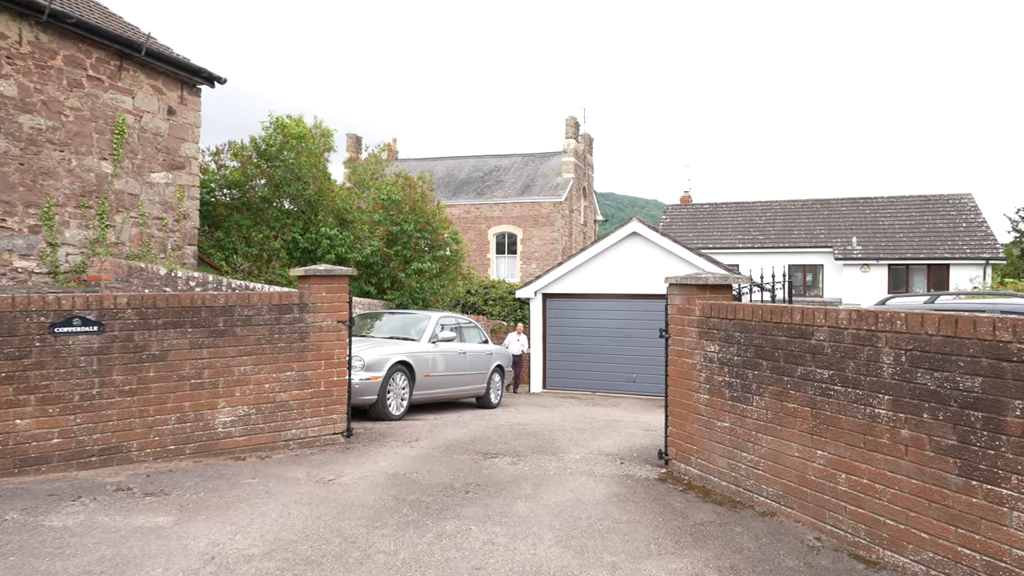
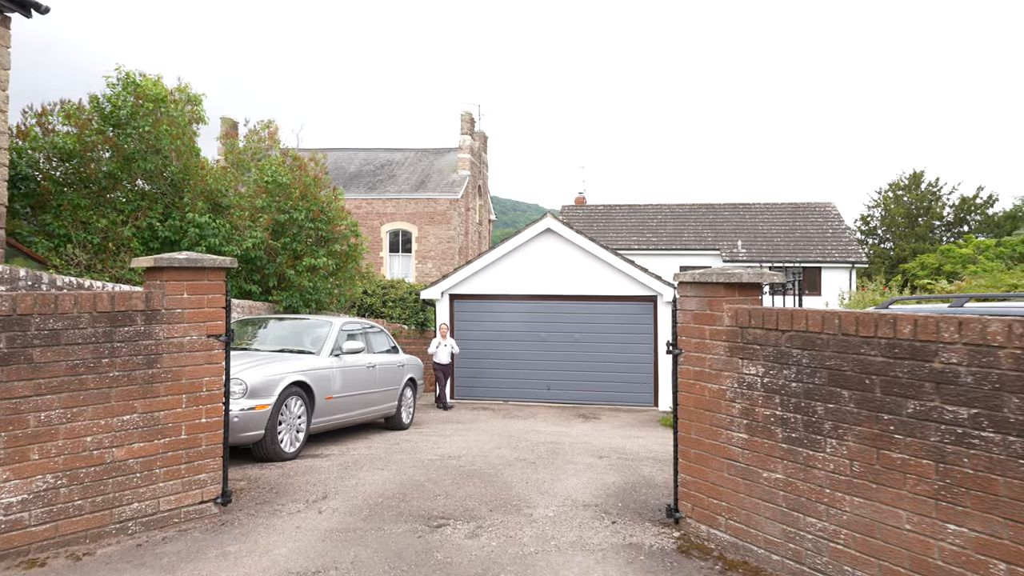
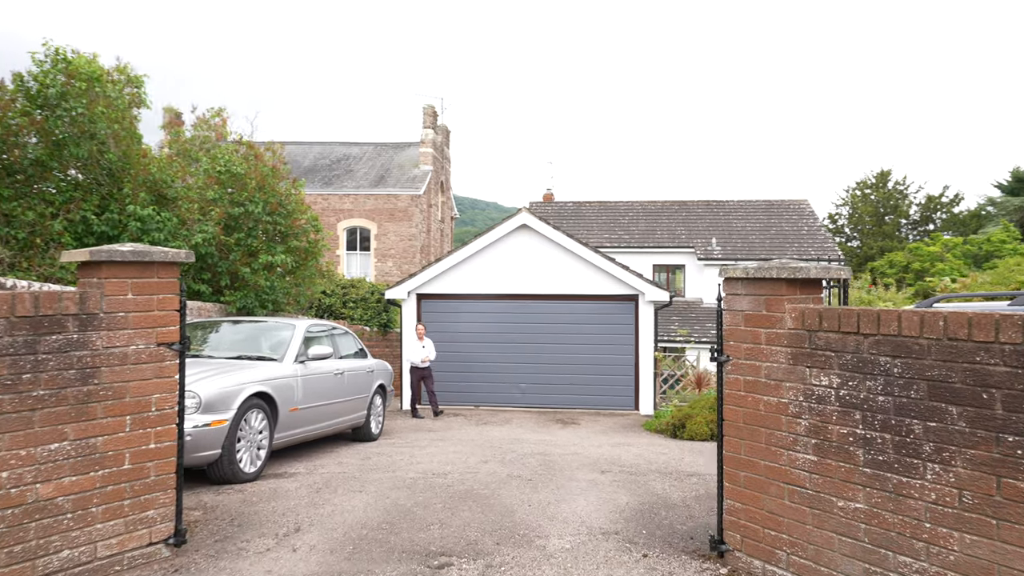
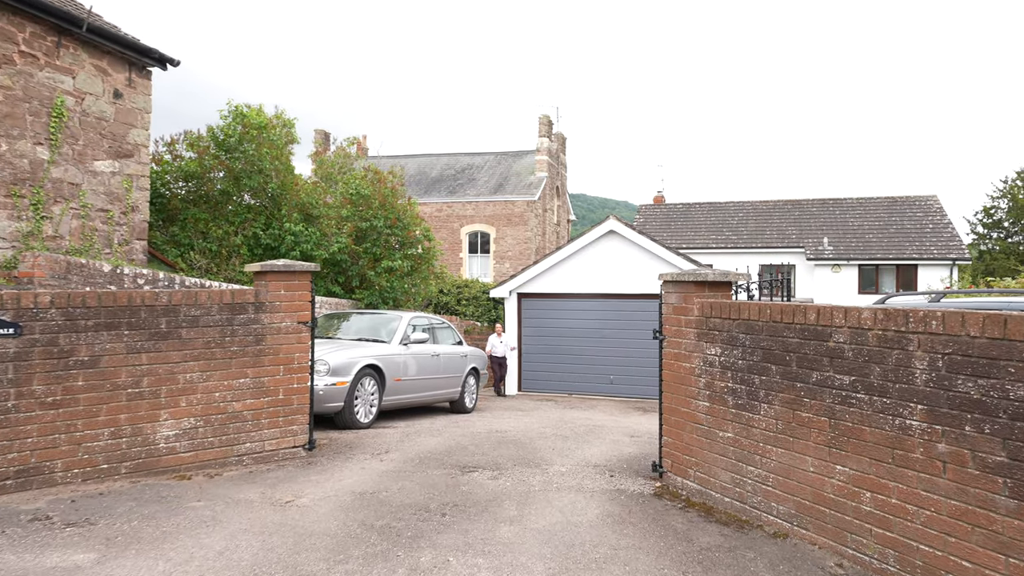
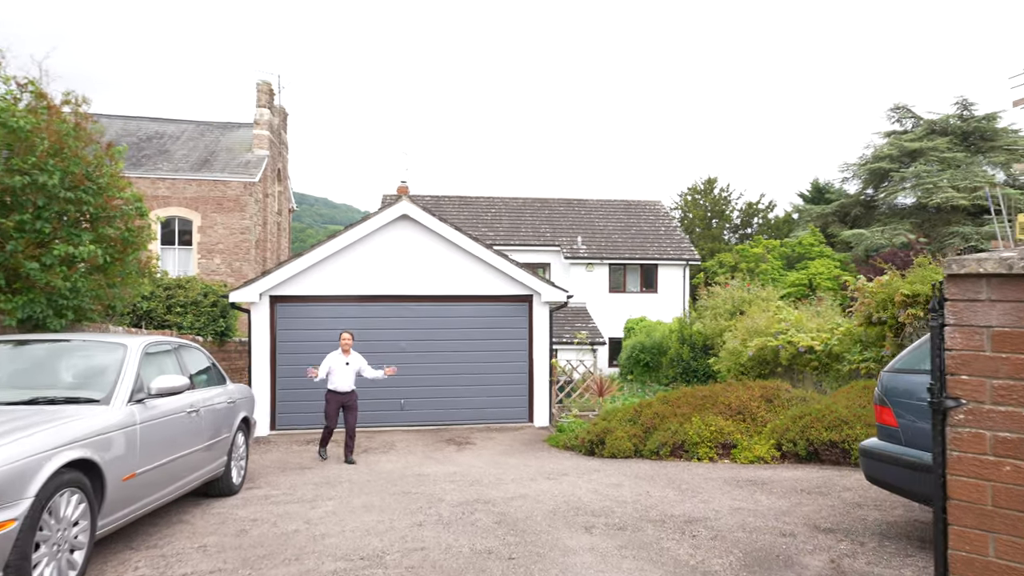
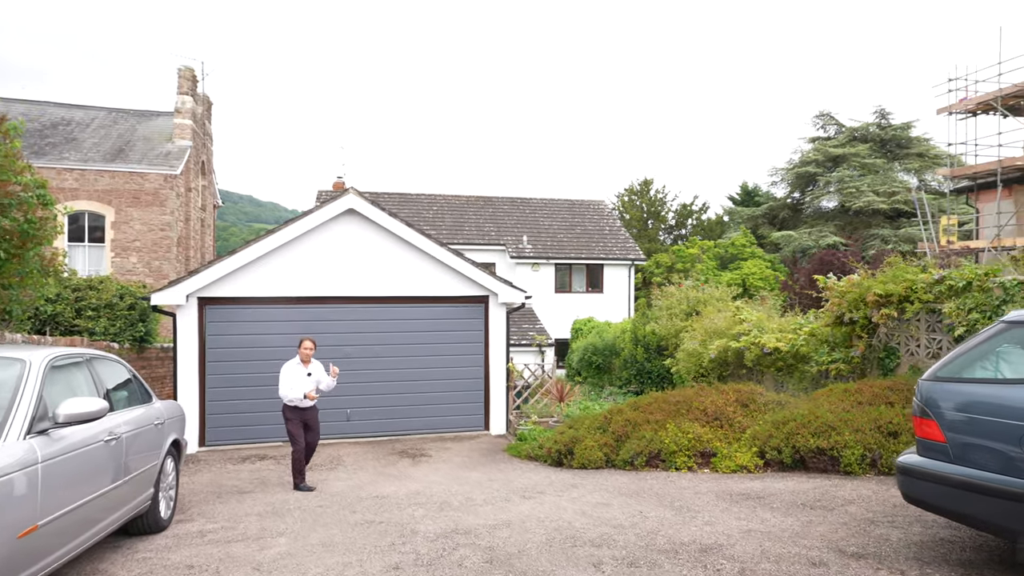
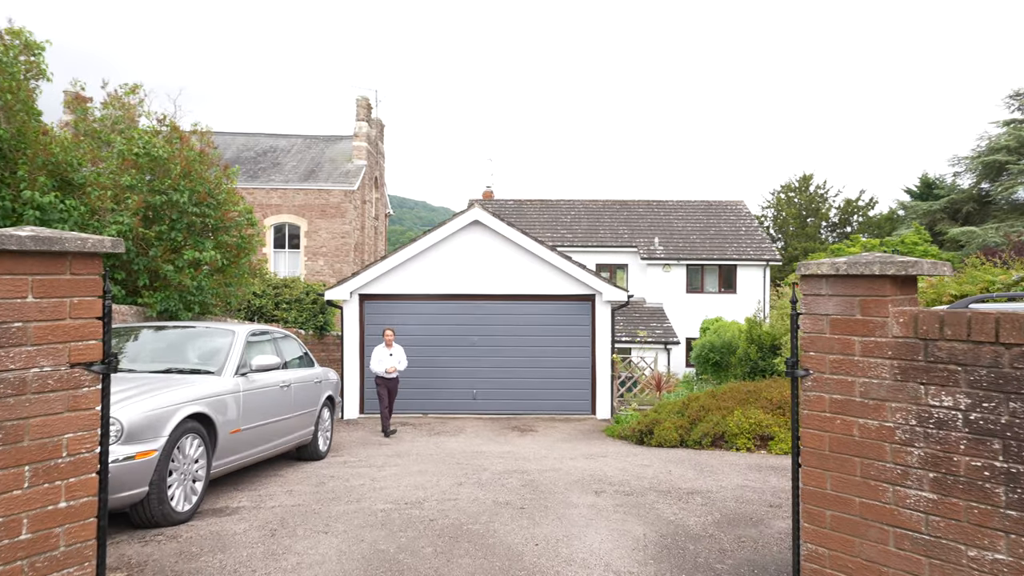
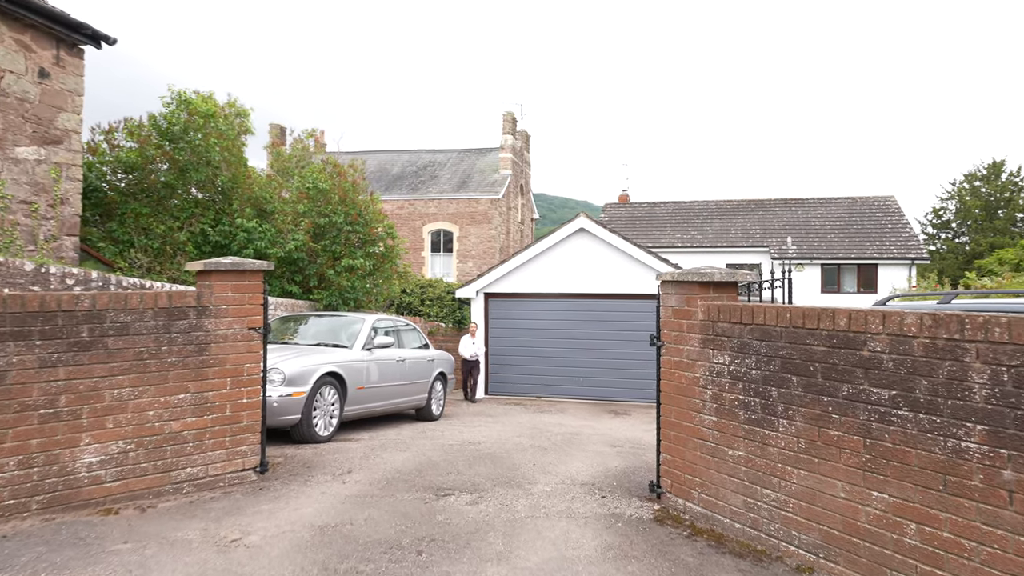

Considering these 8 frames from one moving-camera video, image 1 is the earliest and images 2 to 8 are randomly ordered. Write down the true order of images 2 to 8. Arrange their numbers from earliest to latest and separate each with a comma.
4, 8, 2, 3, 7, 5, 6
